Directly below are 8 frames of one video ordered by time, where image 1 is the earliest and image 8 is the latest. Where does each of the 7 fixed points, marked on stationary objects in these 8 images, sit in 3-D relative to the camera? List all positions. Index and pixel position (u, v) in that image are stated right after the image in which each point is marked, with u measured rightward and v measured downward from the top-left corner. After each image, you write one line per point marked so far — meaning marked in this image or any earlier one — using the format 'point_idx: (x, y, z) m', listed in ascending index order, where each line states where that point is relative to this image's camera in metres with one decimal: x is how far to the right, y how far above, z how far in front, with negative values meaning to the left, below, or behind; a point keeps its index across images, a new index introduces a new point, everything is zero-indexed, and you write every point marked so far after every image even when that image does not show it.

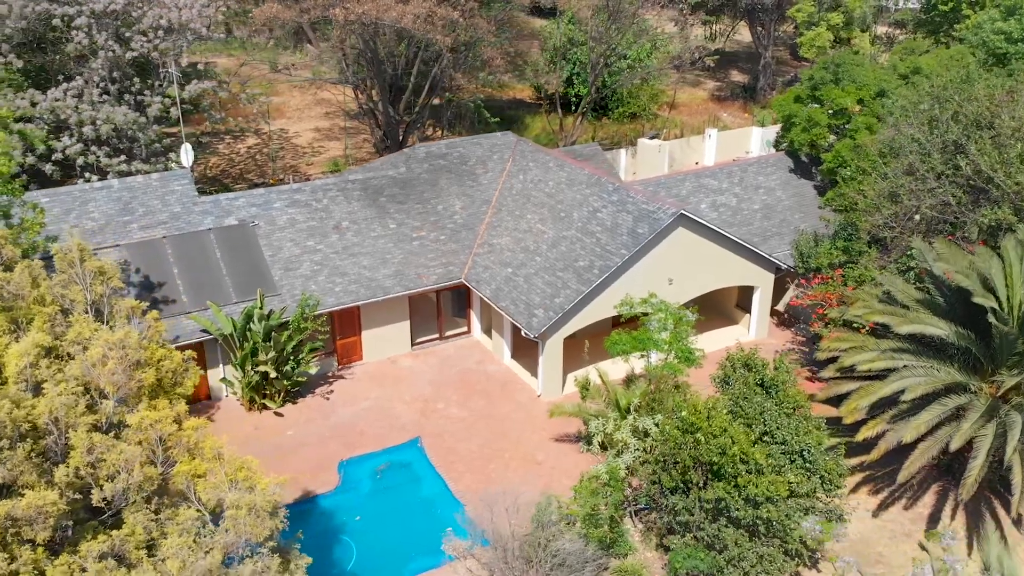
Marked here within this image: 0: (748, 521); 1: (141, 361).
0: (+4.3, -4.2, +16.8) m
1: (-4.9, -0.9, +12.1) m
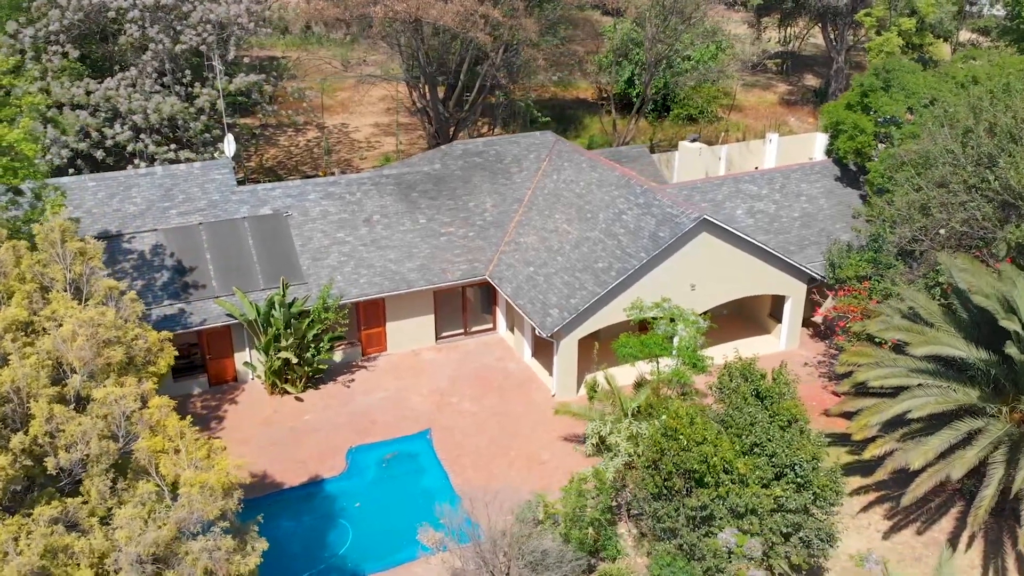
0: (+3.9, -4.4, +16.5) m
1: (-5.5, -0.7, +12.7) m
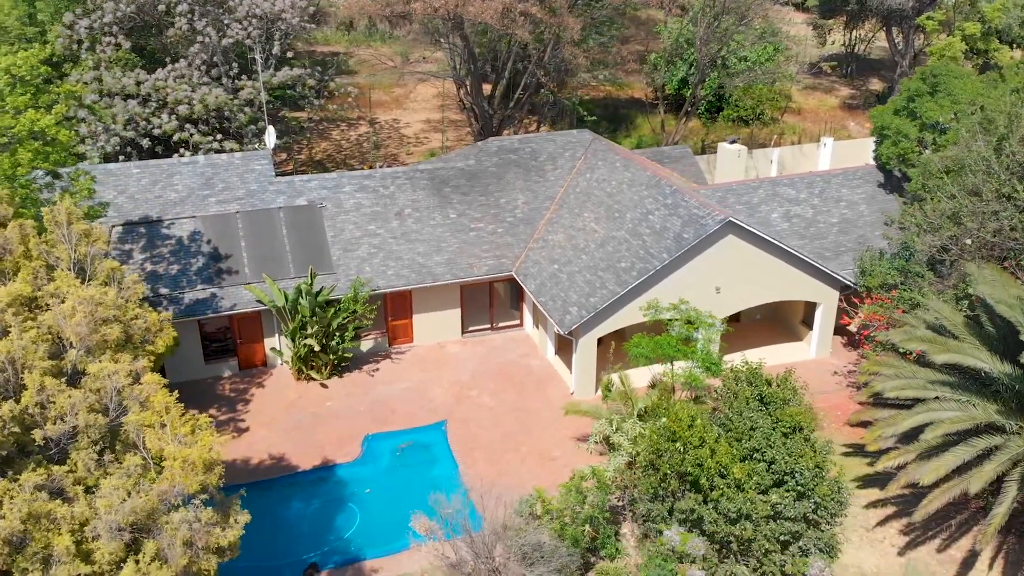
0: (+3.7, -4.4, +16.4) m
1: (-5.8, -0.4, +13.3) m
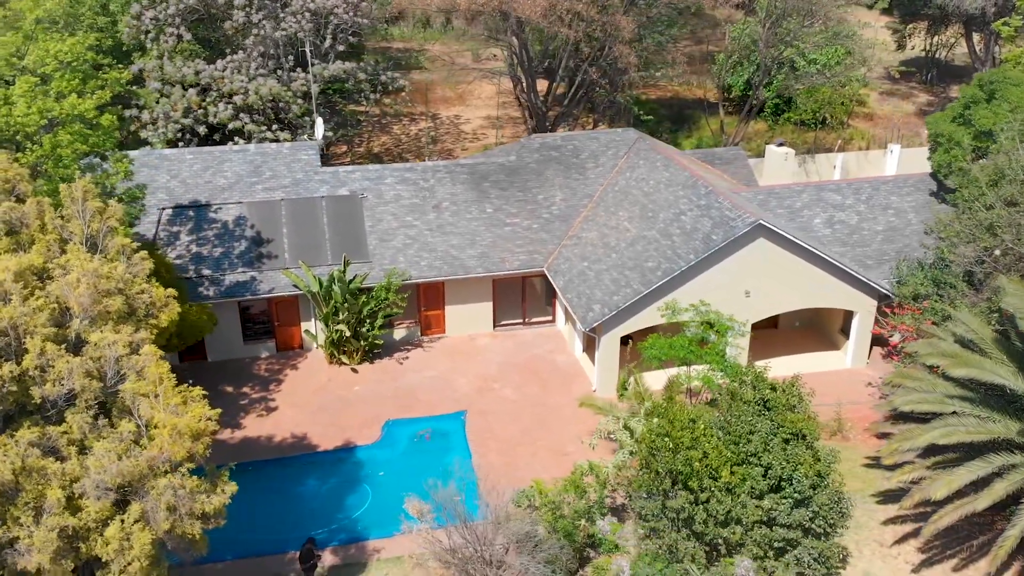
0: (+3.5, -4.4, +16.3) m
1: (-6.1, 0.0, +14.1) m
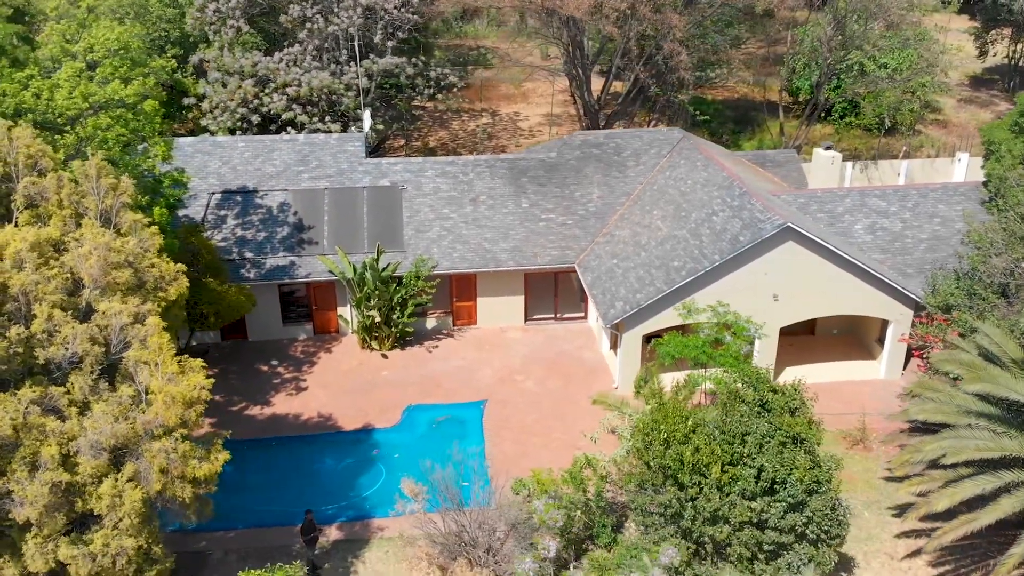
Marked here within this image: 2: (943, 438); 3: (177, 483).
0: (+3.3, -4.4, +16.2) m
1: (-6.3, +0.4, +14.9) m
2: (+8.5, -2.9, +17.9) m
3: (-5.1, -3.0, +13.8) m
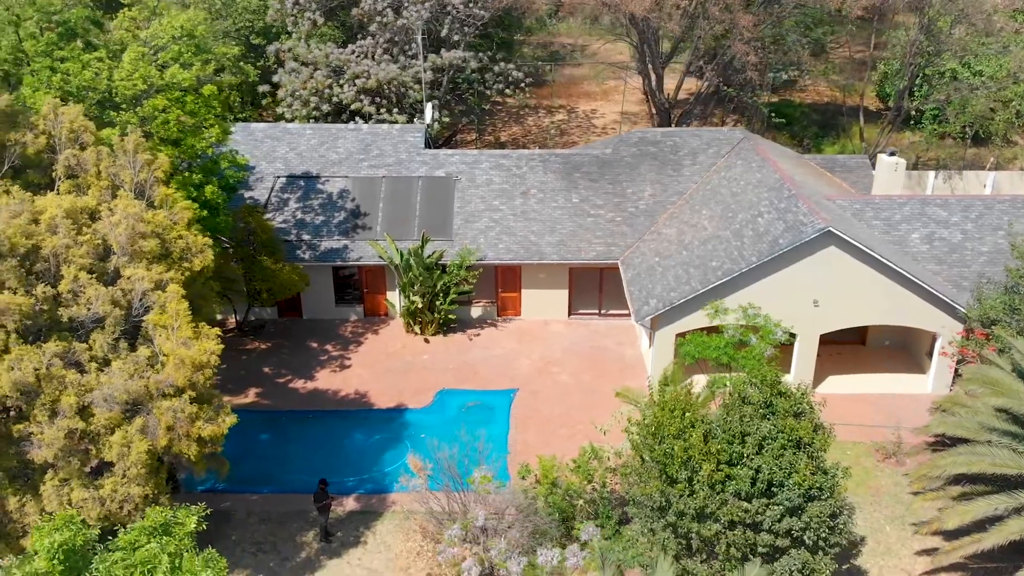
0: (+3.2, -4.3, +16.3) m
1: (-6.2, +1.0, +16.0) m
2: (+8.6, -3.2, +17.3) m
3: (-5.3, -2.5, +14.8) m
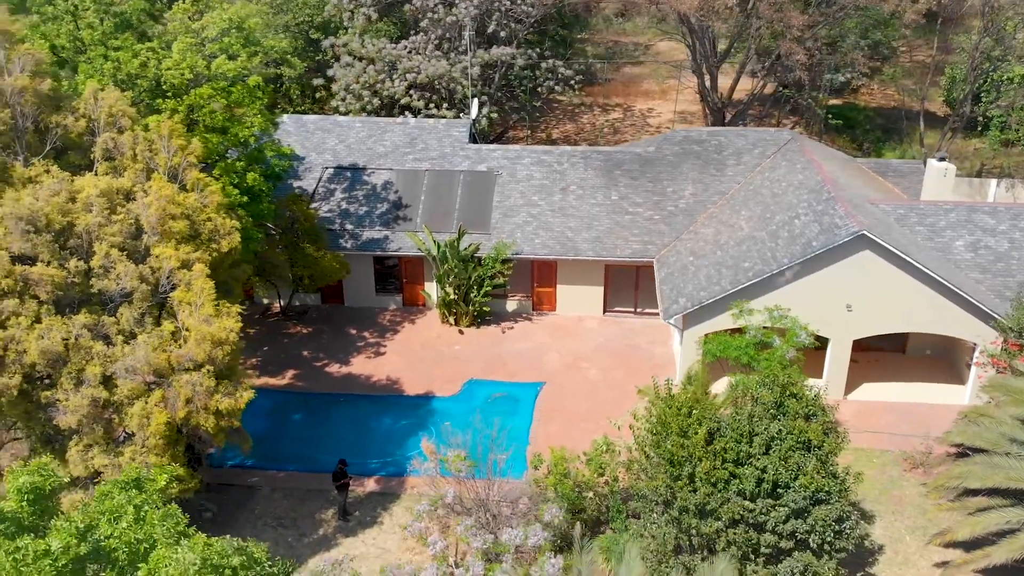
0: (+3.2, -4.3, +16.3) m
1: (-6.0, +1.3, +16.8) m
2: (+8.7, -3.3, +16.9) m
3: (-5.3, -2.1, +15.5) m
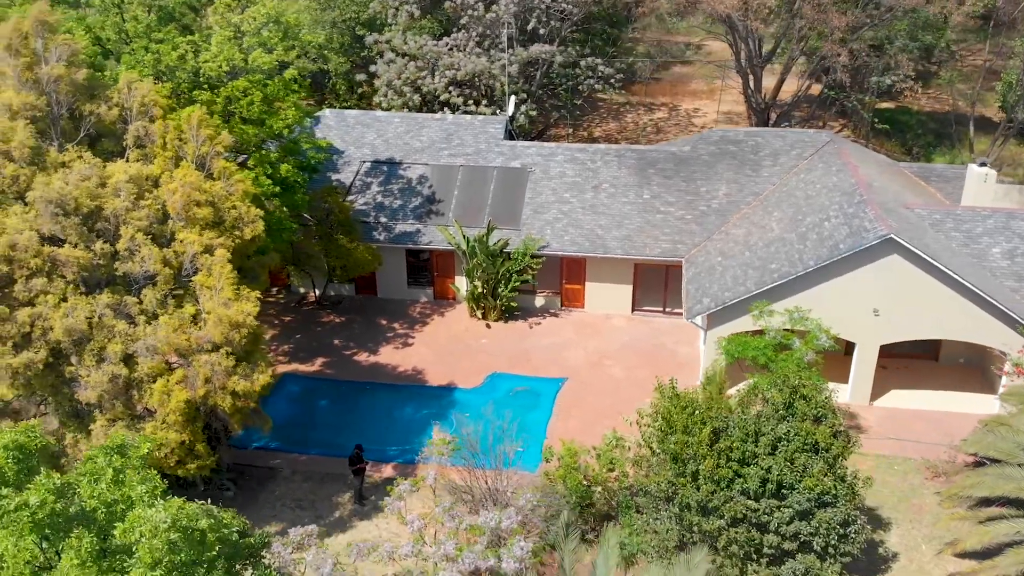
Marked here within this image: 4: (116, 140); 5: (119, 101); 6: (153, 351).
0: (+3.3, -4.3, +16.3) m
1: (-5.7, +1.6, +17.4) m
2: (+8.8, -3.4, +16.6) m
3: (-5.2, -1.8, +16.1) m
4: (-7.7, +2.9, +17.9) m
5: (-7.7, +3.7, +17.8) m
6: (-6.2, -1.1, +15.8) m
